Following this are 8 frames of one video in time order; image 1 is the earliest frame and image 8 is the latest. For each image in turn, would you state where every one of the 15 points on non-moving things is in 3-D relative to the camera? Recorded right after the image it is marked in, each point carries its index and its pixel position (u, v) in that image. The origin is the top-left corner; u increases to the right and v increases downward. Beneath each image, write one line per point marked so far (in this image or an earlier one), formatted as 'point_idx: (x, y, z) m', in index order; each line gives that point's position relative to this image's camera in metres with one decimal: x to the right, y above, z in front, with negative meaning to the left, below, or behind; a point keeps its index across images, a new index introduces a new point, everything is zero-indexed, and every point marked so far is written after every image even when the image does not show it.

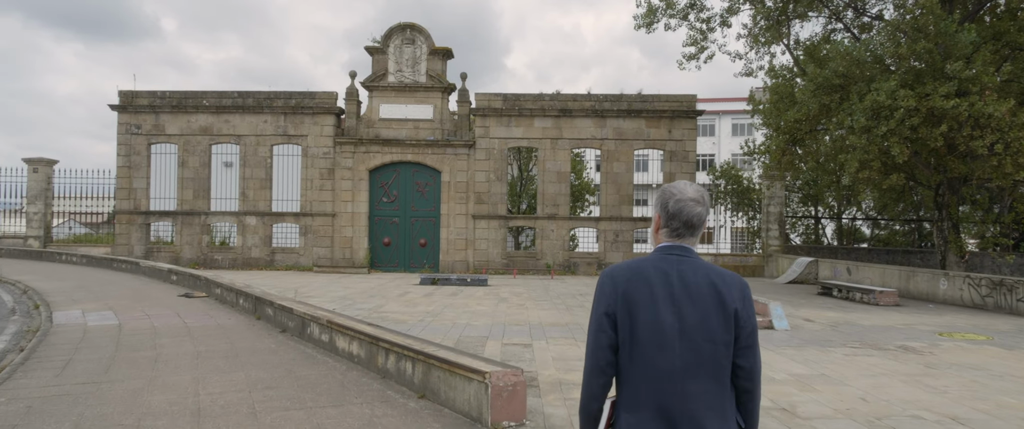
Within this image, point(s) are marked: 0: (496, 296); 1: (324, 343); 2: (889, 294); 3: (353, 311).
0: (-0.3, -1.7, +14.3) m
1: (-1.9, -1.3, +6.9) m
2: (+7.4, -1.6, +13.4) m
3: (-2.7, -1.6, +11.4) m
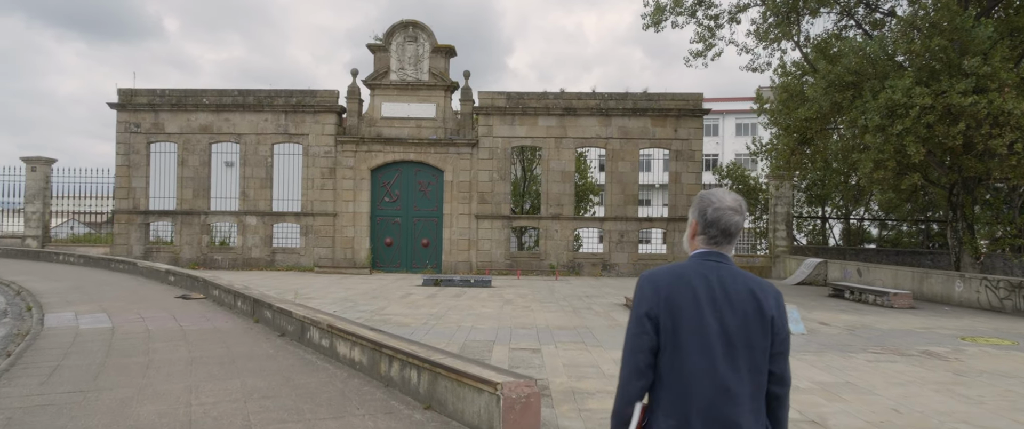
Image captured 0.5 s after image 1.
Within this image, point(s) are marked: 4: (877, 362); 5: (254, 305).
0: (-0.2, -1.7, +14.0) m
1: (-1.8, -1.3, +6.6) m
2: (+7.5, -1.6, +13.0) m
3: (-2.6, -1.6, +11.1) m
4: (+3.9, -1.6, +7.2) m
5: (-3.3, -1.2, +8.7) m
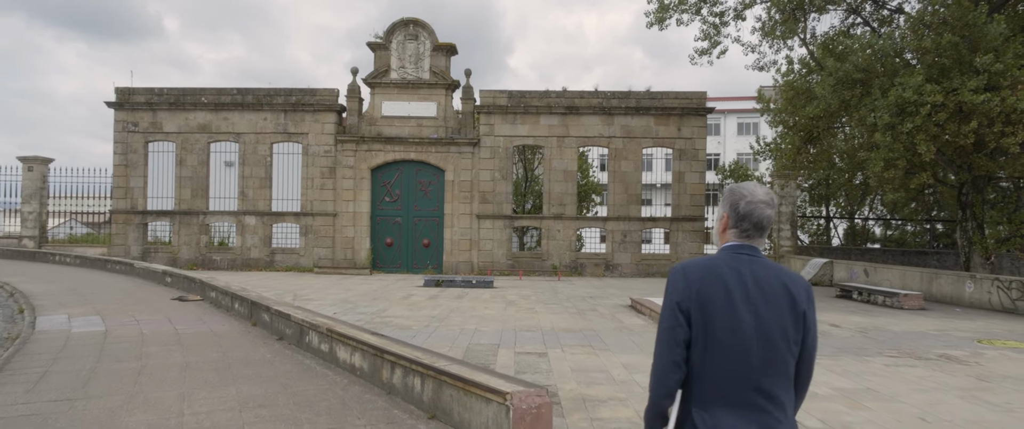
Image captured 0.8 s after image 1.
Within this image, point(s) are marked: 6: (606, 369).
0: (-0.2, -1.7, +13.7) m
1: (-1.8, -1.3, +6.4) m
2: (+7.6, -1.5, +12.8) m
3: (-2.5, -1.6, +10.9) m
4: (+3.9, -1.6, +7.0) m
5: (-3.2, -1.2, +8.5) m
6: (+0.9, -1.5, +6.6) m
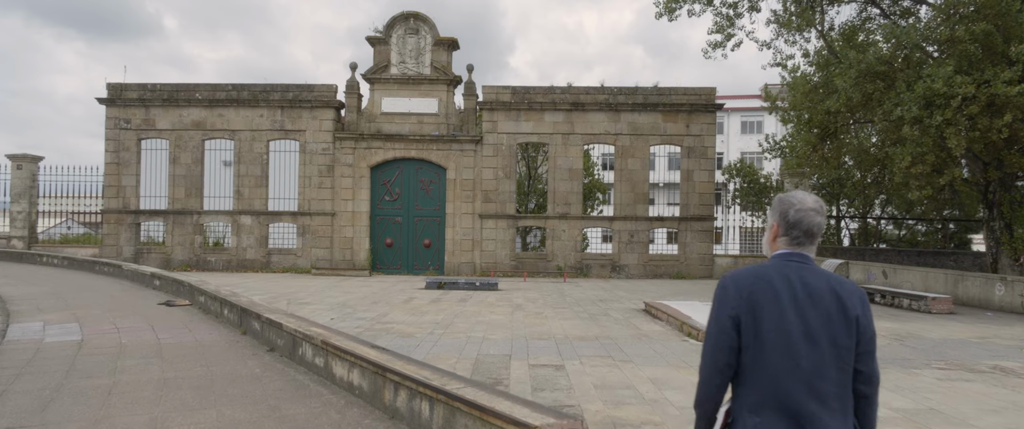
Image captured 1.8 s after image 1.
0: (-0.1, -1.7, +13.1) m
1: (-1.6, -1.3, +5.8) m
2: (+7.7, -1.5, +12.2) m
3: (-2.4, -1.6, +10.2) m
4: (+4.1, -1.5, +6.3) m
5: (-3.1, -1.1, +7.8) m
6: (+1.0, -1.5, +5.9) m
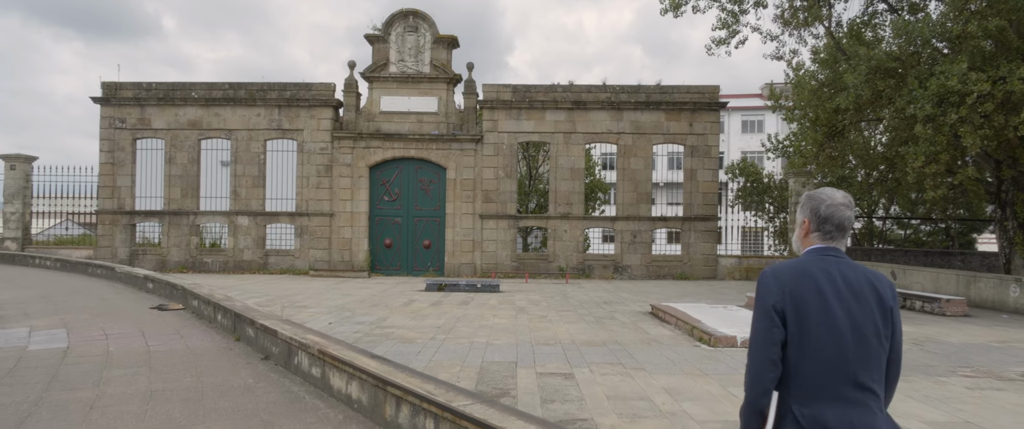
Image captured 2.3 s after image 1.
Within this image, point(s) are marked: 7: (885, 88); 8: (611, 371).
0: (0.0, -1.7, +12.8) m
1: (-1.6, -1.3, +5.4) m
2: (+7.7, -1.5, +11.8) m
3: (-2.3, -1.6, +9.9) m
4: (+4.1, -1.5, +6.0) m
5: (-3.0, -1.2, +7.5) m
6: (+1.1, -1.5, +5.6) m
7: (+7.3, +2.5, +13.4) m
8: (+0.9, -1.5, +6.6) m
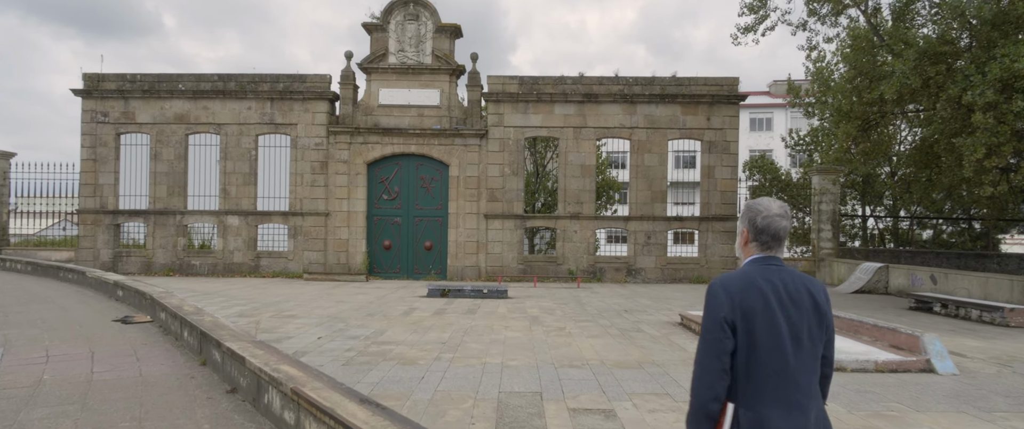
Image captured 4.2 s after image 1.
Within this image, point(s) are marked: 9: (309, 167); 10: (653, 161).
0: (+0.2, -1.7, +11.5) m
1: (-1.4, -1.3, +4.2) m
2: (+7.9, -1.5, +10.6) m
3: (-2.1, -1.6, +8.6) m
4: (+4.3, -1.5, +4.8) m
5: (-2.8, -1.1, +6.2) m
6: (+1.3, -1.5, +4.4) m
7: (+7.5, +2.5, +12.1) m
8: (+1.1, -1.5, +5.3) m
9: (-5.8, +1.4, +19.5) m
10: (+4.1, +1.5, +19.8) m
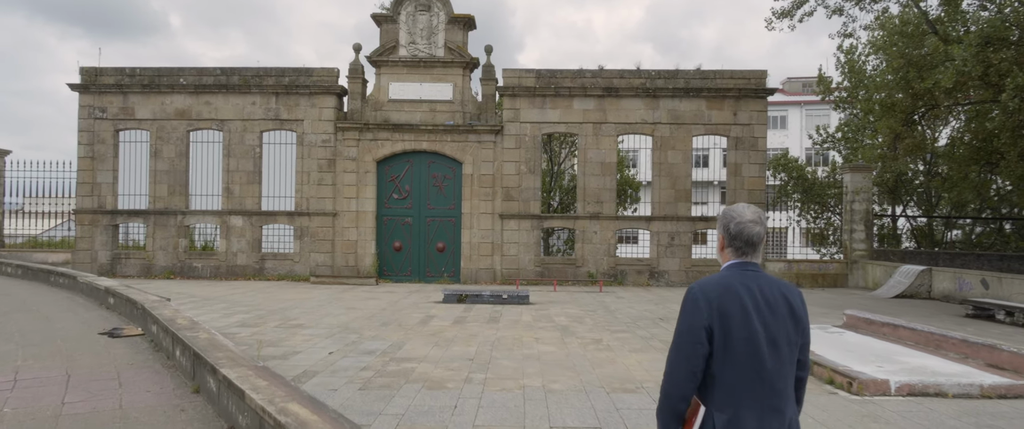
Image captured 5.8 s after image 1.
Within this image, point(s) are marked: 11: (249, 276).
0: (+0.6, -1.7, +10.5) m
1: (-1.0, -1.3, +3.2) m
2: (+8.3, -1.5, +9.6) m
3: (-1.7, -1.6, +7.7) m
4: (+4.7, -1.5, +3.8) m
5: (-2.5, -1.1, +5.3) m
6: (+1.7, -1.5, +3.4) m
7: (+7.9, +2.5, +11.1) m
8: (+1.5, -1.5, +4.3) m
9: (-5.4, +1.4, +18.6) m
10: (+4.6, +1.6, +18.8) m
11: (-7.2, -1.7, +18.5) m
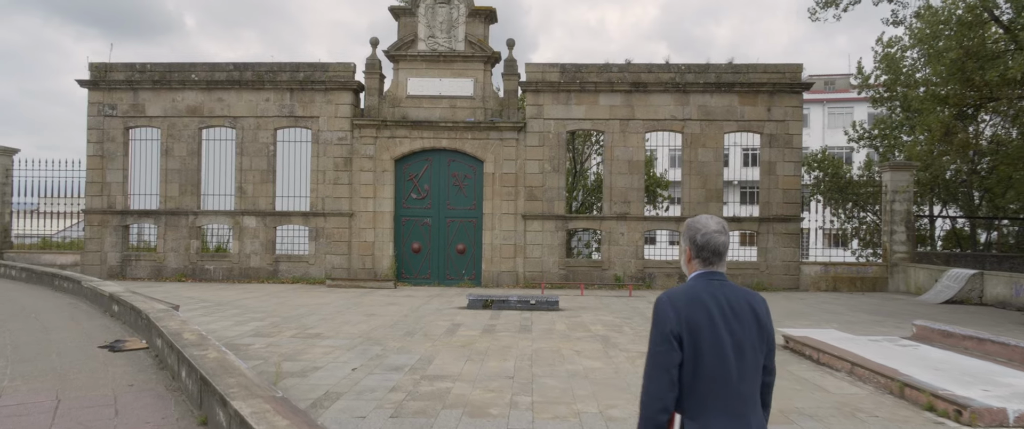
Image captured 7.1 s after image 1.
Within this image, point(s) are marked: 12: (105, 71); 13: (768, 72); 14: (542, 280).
0: (+1.1, -1.7, +9.7) m
1: (-0.6, -1.3, +2.4) m
2: (+8.8, -1.5, +8.6) m
3: (-1.3, -1.6, +6.9) m
4: (+5.1, -1.5, +2.9) m
5: (-2.1, -1.1, +4.5) m
6: (+2.0, -1.5, +2.6) m
7: (+8.4, +2.5, +10.2) m
8: (+1.9, -1.5, +3.5) m
9: (-4.7, +1.3, +17.9) m
10: (+5.2, +1.5, +17.9) m
11: (-6.5, -1.7, +17.9) m
12: (-11.0, +3.9, +18.4) m
13: (+6.8, +3.7, +17.9) m
14: (+0.8, -1.7, +17.6) m
